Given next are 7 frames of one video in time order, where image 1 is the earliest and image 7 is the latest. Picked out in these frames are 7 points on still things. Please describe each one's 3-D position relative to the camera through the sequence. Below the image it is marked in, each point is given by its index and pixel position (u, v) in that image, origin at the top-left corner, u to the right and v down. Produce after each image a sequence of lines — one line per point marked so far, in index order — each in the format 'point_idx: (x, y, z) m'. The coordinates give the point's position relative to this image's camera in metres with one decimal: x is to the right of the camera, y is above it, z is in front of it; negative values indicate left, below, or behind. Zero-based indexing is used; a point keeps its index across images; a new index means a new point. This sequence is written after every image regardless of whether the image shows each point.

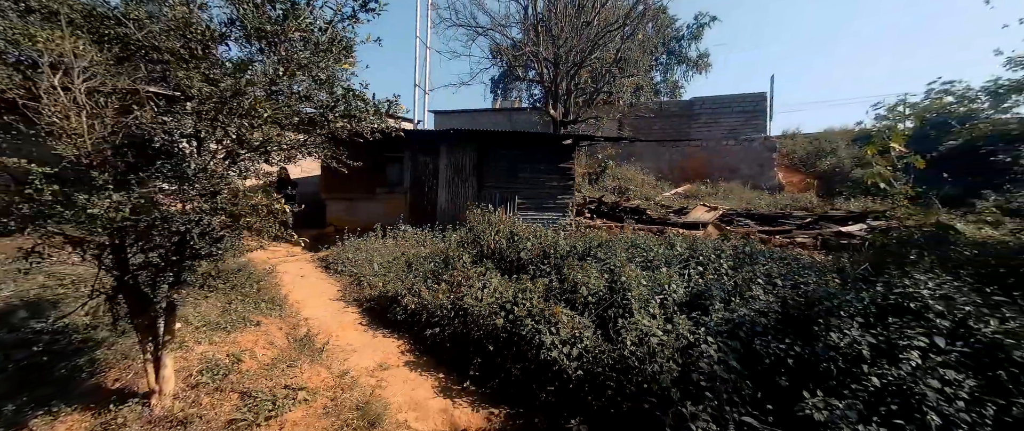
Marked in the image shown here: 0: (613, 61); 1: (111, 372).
0: (+3.6, +5.5, +12.7) m
1: (-3.1, -1.2, +2.7) m
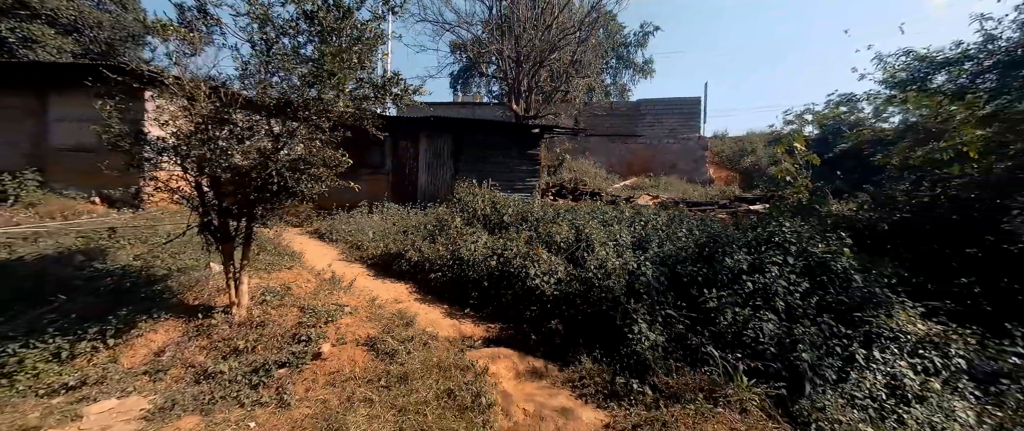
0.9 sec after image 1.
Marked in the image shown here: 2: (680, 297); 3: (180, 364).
0: (+2.3, +6.0, +14.0) m
1: (-3.1, -0.8, +3.3) m
2: (+1.8, -0.9, +3.8) m
3: (-2.6, -1.2, +2.8) m
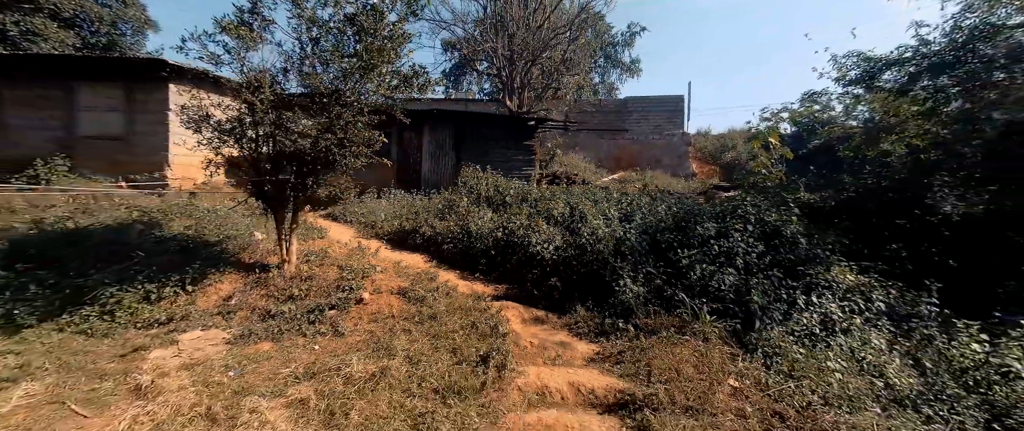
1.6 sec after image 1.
0: (+2.0, +6.4, +14.7) m
1: (-3.0, -0.5, +3.9) m
2: (+1.9, -0.5, +4.6) m
3: (-2.5, -0.9, +3.4) m
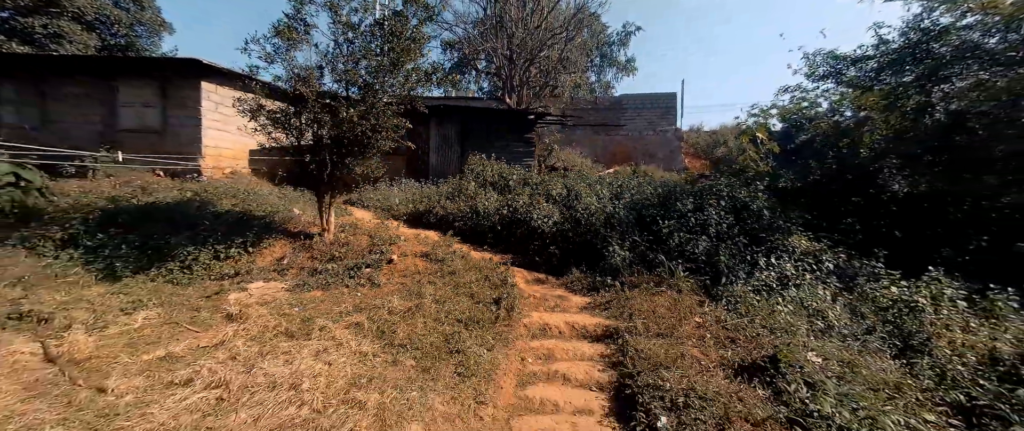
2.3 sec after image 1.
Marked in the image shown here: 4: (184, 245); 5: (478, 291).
0: (+1.9, +6.7, +15.4) m
1: (-3.0, -0.2, +4.6) m
2: (+1.9, -0.2, +5.3) m
3: (-2.4, -0.6, +4.0) m
4: (-3.5, -0.3, +3.8) m
5: (-0.4, -0.8, +3.9) m
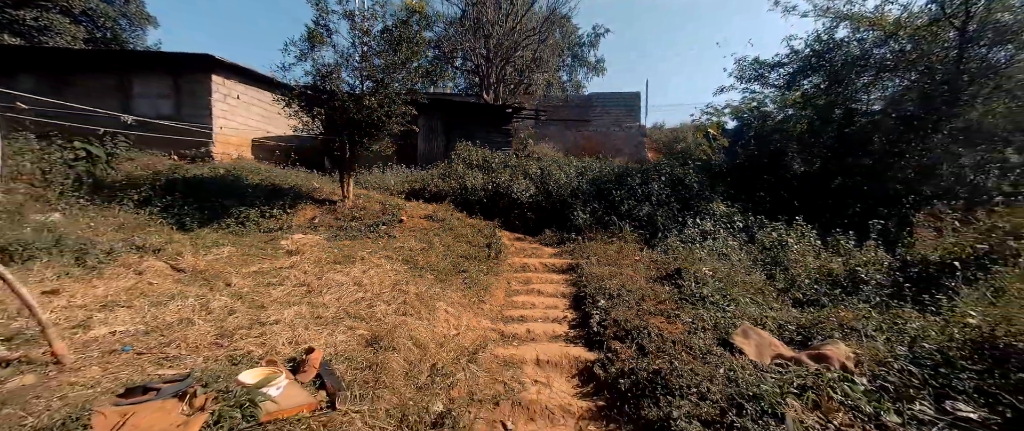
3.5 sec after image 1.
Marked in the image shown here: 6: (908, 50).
0: (+0.9, +7.3, +16.6) m
1: (-3.2, +0.3, +5.5) m
2: (+1.6, +0.3, +6.6) m
3: (-2.6, -0.1, +5.0) m
4: (-3.7, +0.1, +4.8) m
5: (-0.6, -0.3, +5.0) m
6: (+6.6, +2.8, +5.8) m
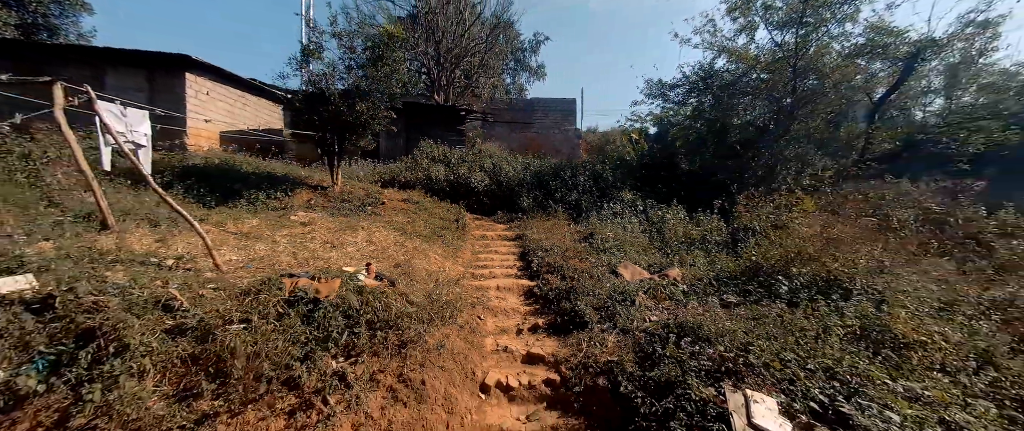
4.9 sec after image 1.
0: (-1.6, +7.6, +18.2) m
1: (-3.9, +0.6, +6.6) m
2: (+0.7, +0.6, +8.3) m
3: (-3.3, +0.2, +6.2) m
4: (-4.3, +0.4, +5.8) m
5: (-1.2, 0.0, +6.5) m
6: (+5.7, +3.1, +8.3) m
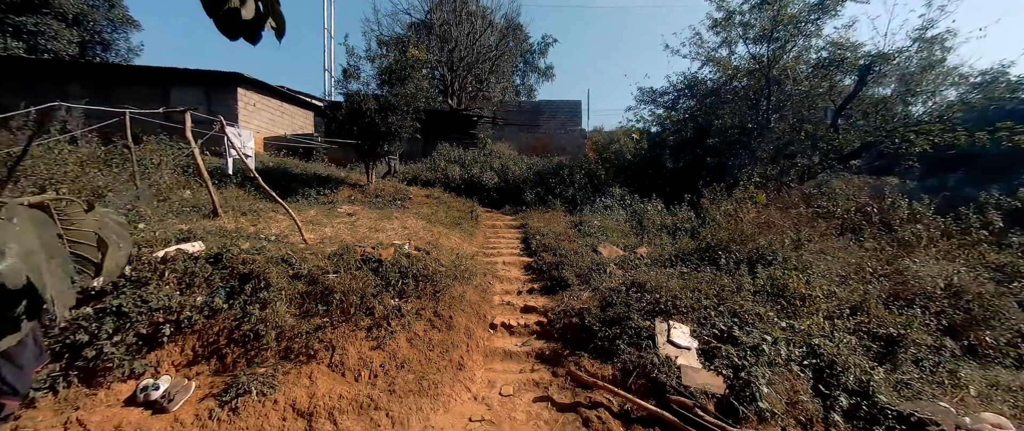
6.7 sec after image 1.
0: (-1.1, +7.9, +19.4) m
1: (-3.8, +0.7, +8.0) m
2: (+0.8, +0.8, +9.6) m
3: (-3.2, +0.3, +7.6) m
4: (-4.3, +0.6, +7.2) m
5: (-1.2, +0.1, +7.8) m
6: (+5.9, +3.3, +9.4) m
